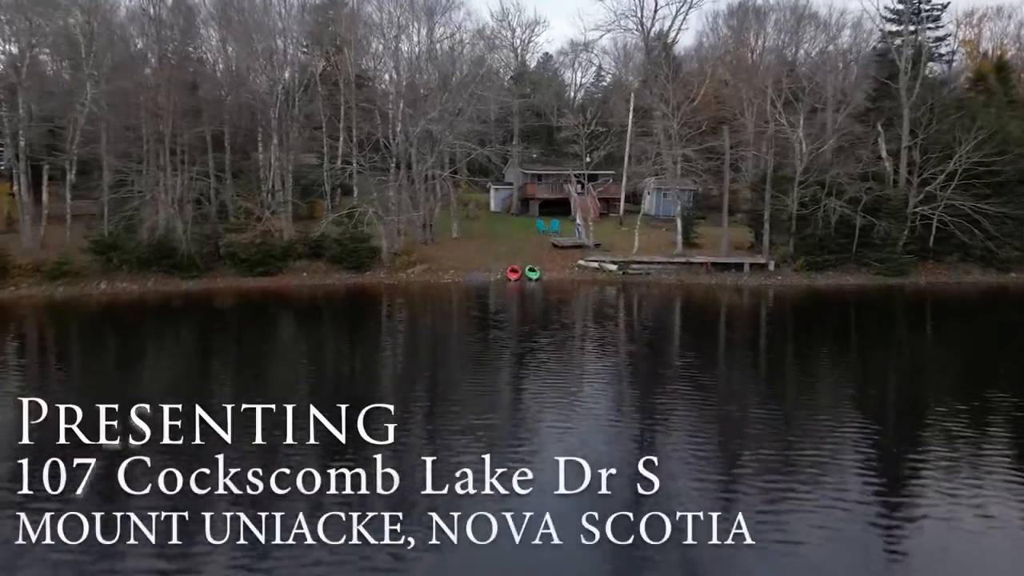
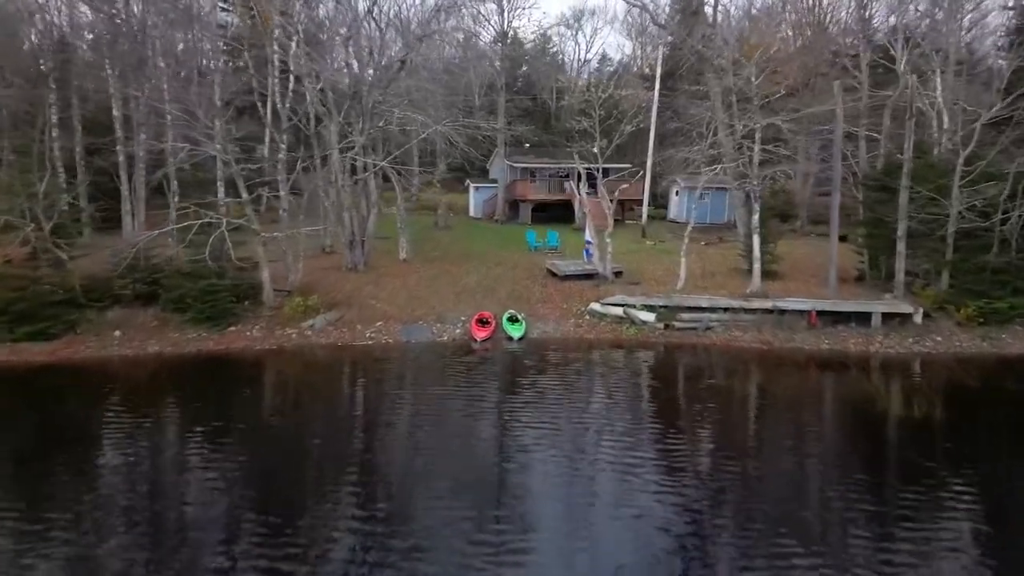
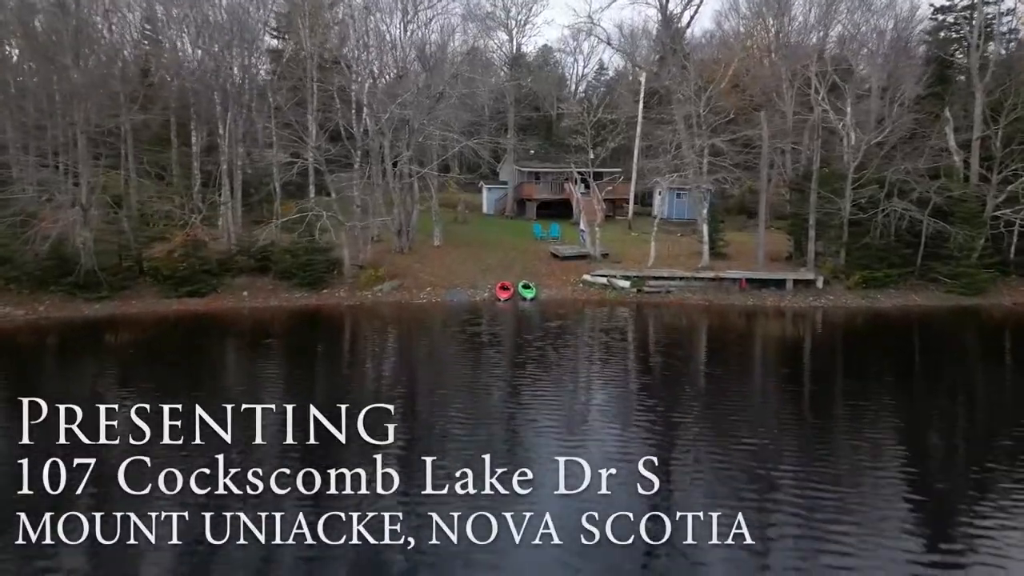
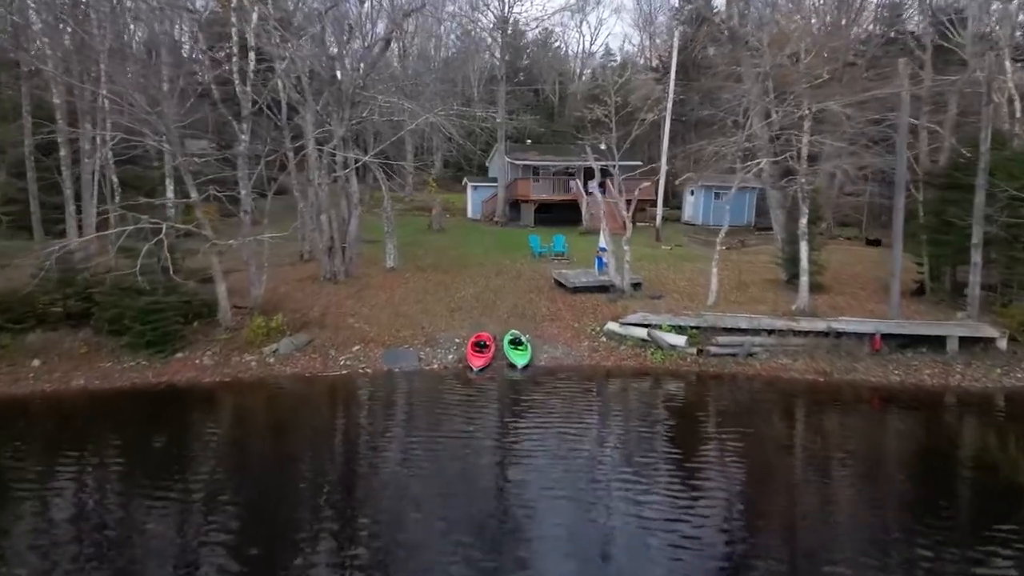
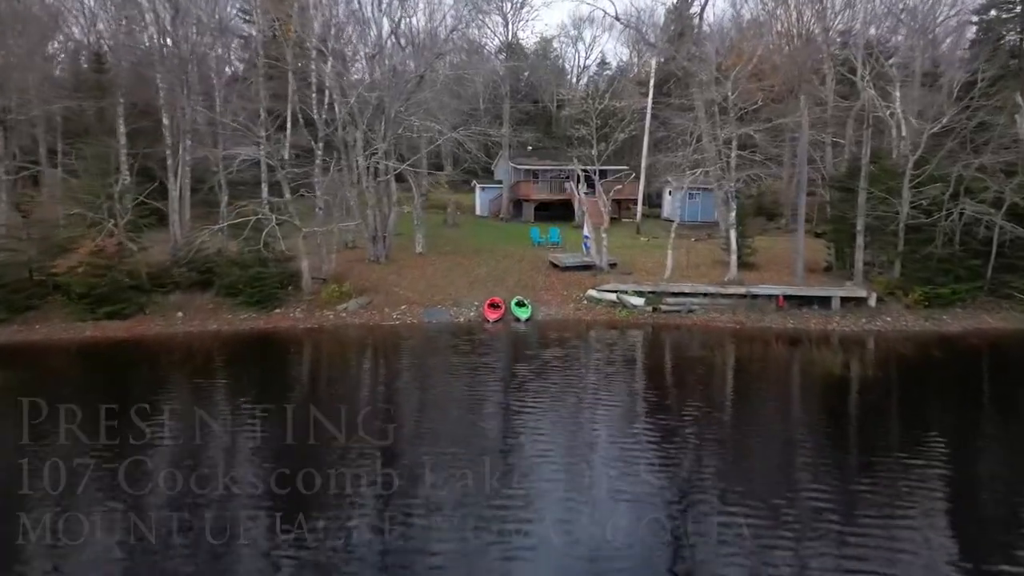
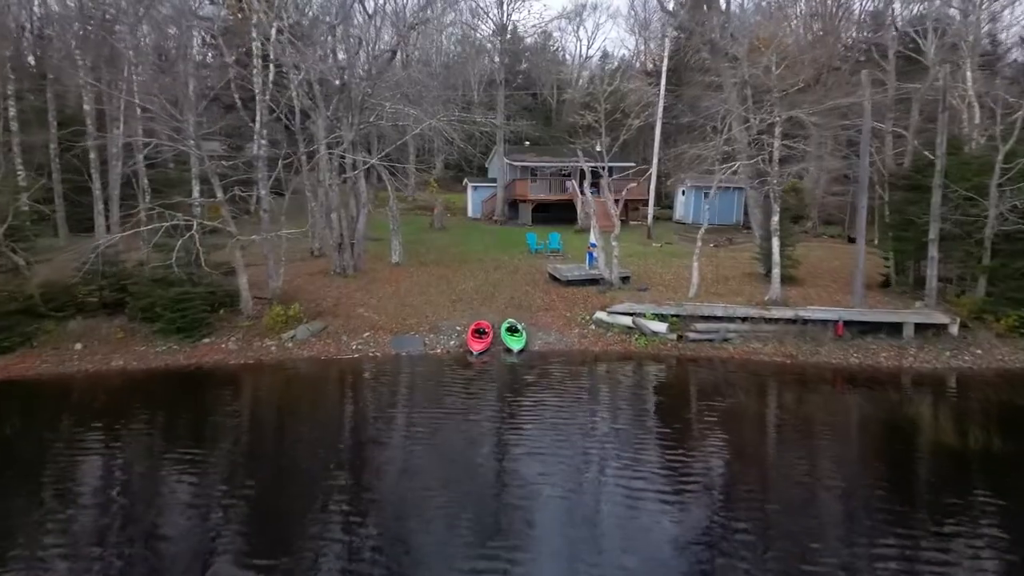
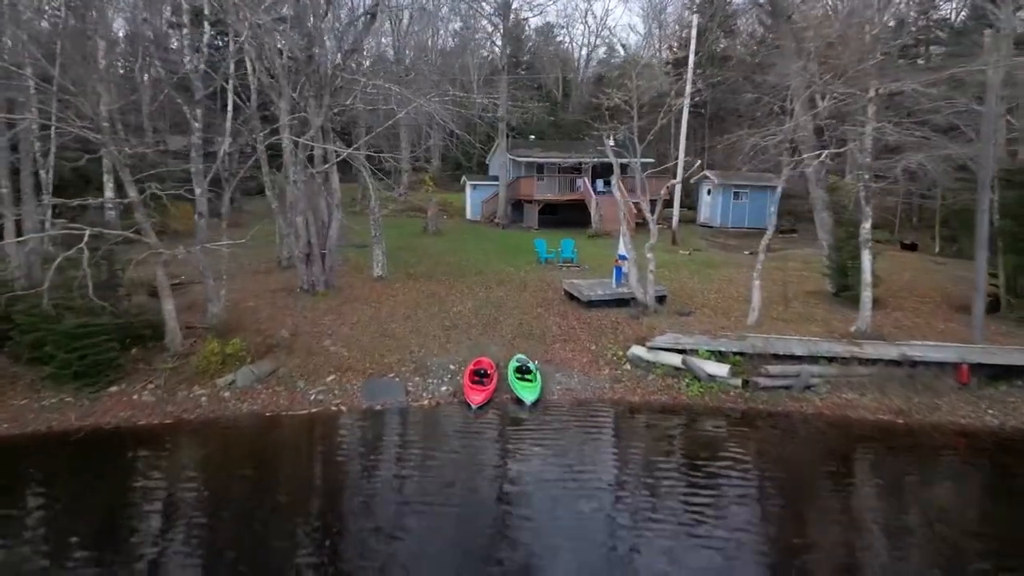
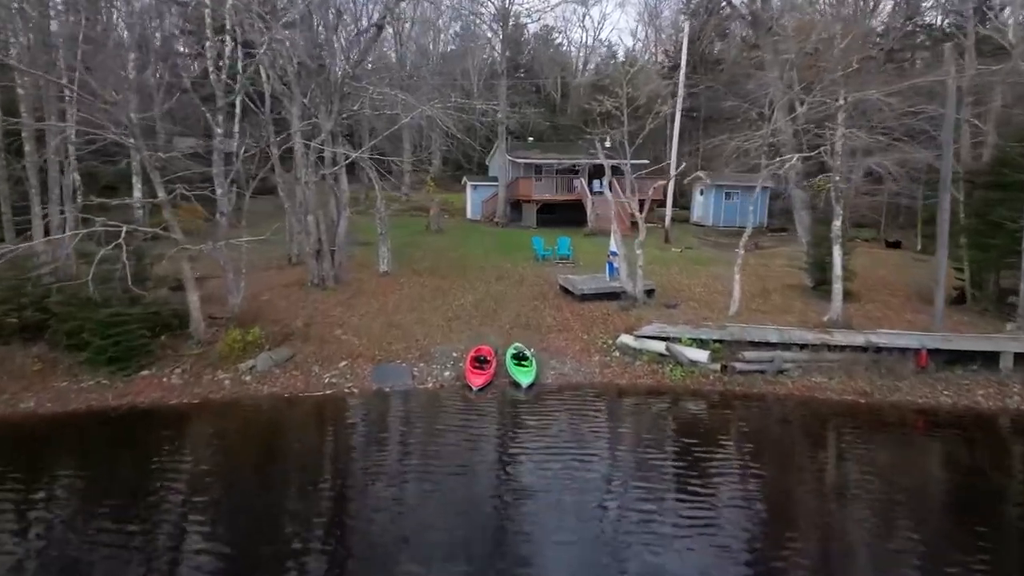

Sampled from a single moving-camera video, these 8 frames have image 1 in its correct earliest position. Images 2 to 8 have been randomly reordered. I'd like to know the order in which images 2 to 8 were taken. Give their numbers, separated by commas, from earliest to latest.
3, 5, 2, 6, 4, 8, 7
